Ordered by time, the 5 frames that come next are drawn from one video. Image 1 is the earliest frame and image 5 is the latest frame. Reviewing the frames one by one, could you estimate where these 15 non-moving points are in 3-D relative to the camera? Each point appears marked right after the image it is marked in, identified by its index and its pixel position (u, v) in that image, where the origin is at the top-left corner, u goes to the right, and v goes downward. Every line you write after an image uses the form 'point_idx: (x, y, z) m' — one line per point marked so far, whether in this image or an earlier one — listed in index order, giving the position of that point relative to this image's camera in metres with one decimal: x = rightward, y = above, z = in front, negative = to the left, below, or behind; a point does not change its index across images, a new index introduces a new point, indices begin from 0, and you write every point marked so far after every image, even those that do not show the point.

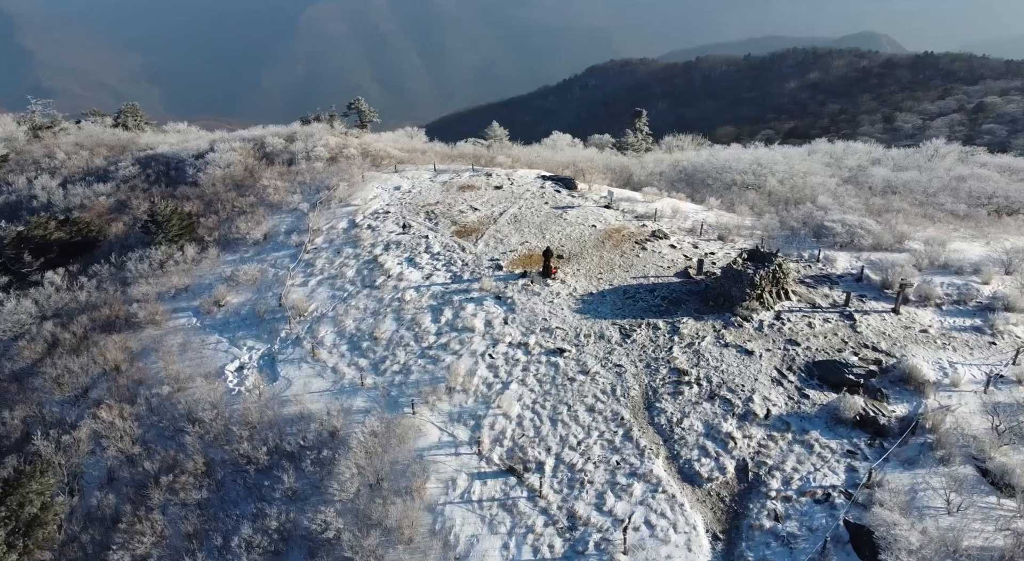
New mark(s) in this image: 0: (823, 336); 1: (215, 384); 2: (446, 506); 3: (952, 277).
0: (+8.5, -1.5, +16.4) m
1: (-7.8, -2.7, +16.0) m
2: (-1.3, -4.6, +12.3) m
3: (+14.6, +0.1, +20.0) m
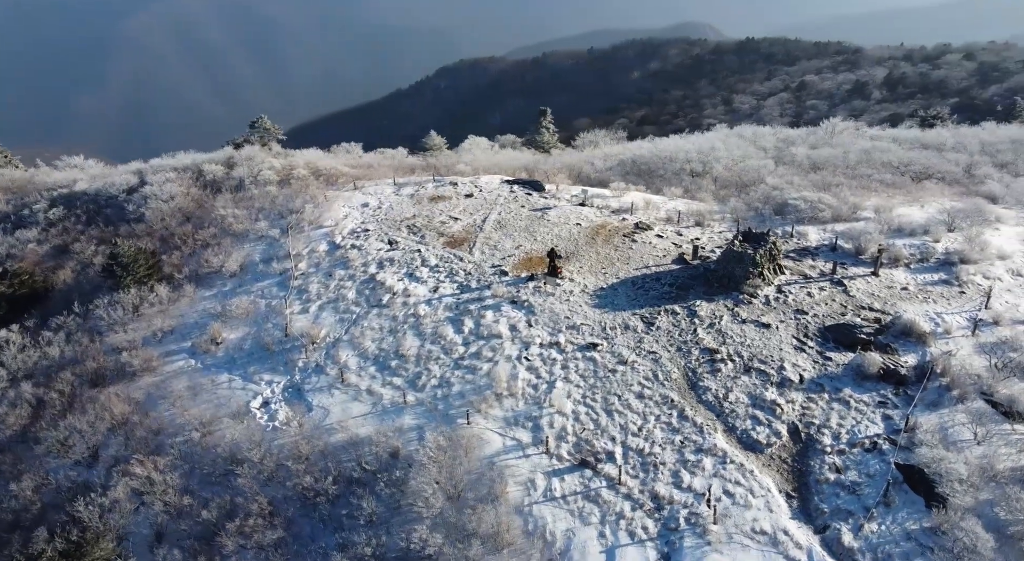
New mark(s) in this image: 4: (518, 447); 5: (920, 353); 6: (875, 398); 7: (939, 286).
0: (+9.2, -0.7, +17.8) m
1: (-6.6, -3.6, +15.2) m
2: (+0.4, -4.6, +12.4) m
3: (+14.6, +1.5, +22.2) m
4: (+0.1, -3.8, +13.7) m
5: (+10.6, -1.9, +15.7) m
6: (+8.6, -2.8, +14.3) m
7: (+13.4, -0.2, +19.0) m
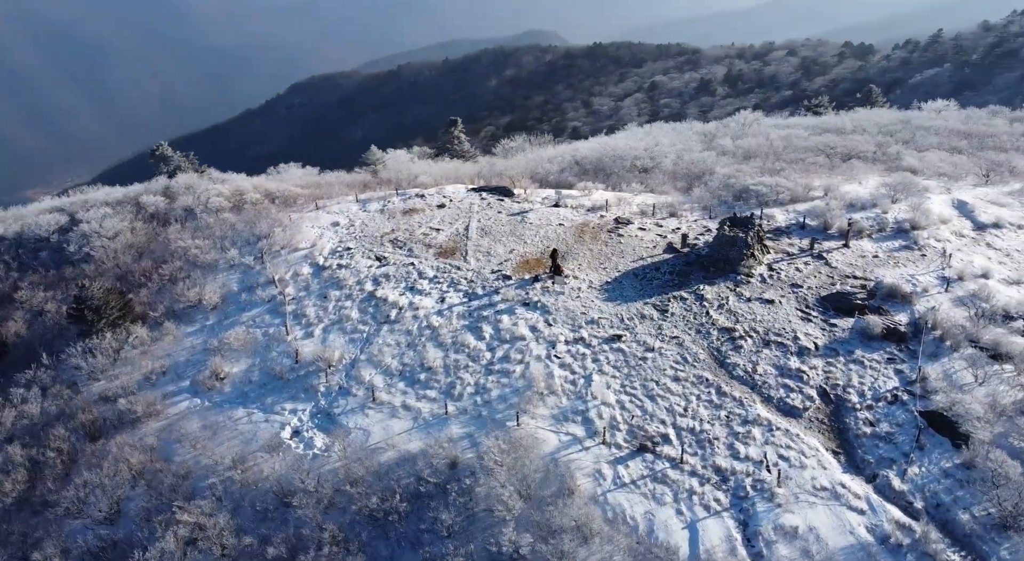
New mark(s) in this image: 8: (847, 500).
0: (+9.6, +0.1, +19.2) m
1: (-5.4, -4.2, +14.6) m
2: (+2.0, -4.5, +12.7) m
3: (+14.1, +2.7, +24.4) m
4: (+1.5, -3.7, +14.0) m
5: (+11.3, -0.9, +17.3) m
6: (+9.6, -1.9, +15.7) m
7: (+13.5, +1.0, +21.0) m
8: (+6.9, -4.5, +12.3) m
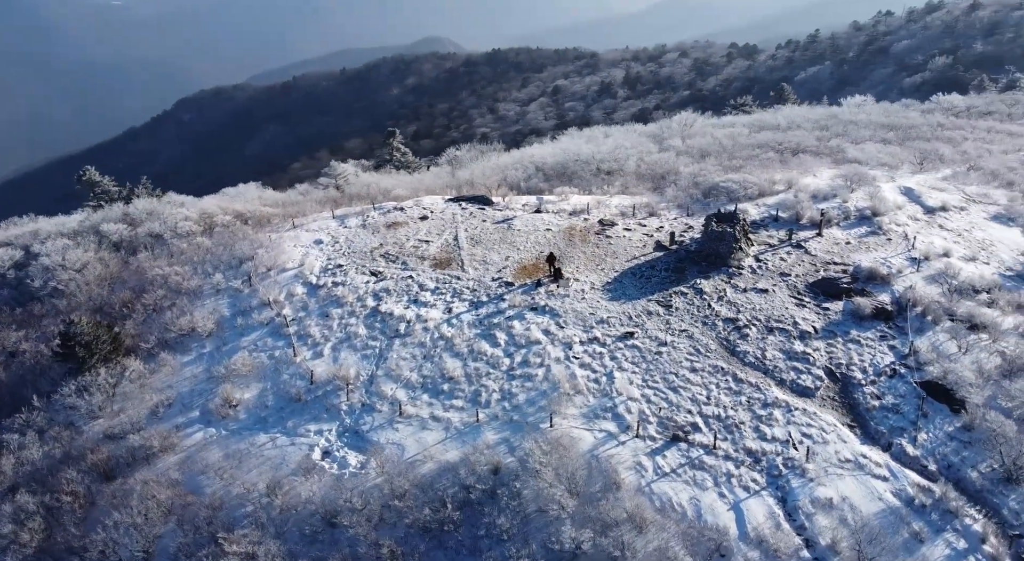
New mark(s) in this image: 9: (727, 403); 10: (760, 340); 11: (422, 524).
0: (+9.7, +0.5, +20.5) m
1: (-4.5, -4.7, +14.5) m
2: (+3.1, -4.5, +13.3) m
3: (+13.6, +3.3, +26.1) m
4: (+2.4, -3.7, +14.5) m
5: (+11.7, -0.4, +18.7) m
6: (+10.2, -1.5, +17.0) m
7: (+13.4, +1.6, +22.6) m
8: (+7.9, -4.2, +13.3) m
9: (+5.4, -3.0, +15.1) m
10: (+6.9, -1.7, +17.0) m
11: (-2.0, -5.2, +12.9) m
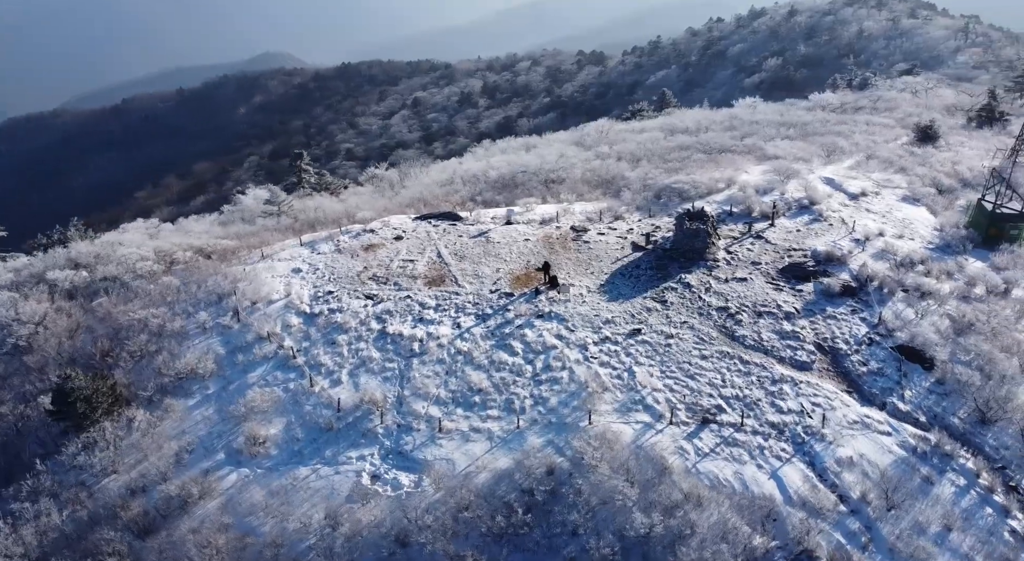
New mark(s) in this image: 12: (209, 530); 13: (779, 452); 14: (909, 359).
0: (+9.6, +1.0, +22.7) m
1: (-3.2, -5.3, +14.8) m
2: (+4.4, -4.5, +14.6) m
3: (+12.4, +4.0, +28.8) m
4: (+3.5, -3.8, +15.7) m
5: (+11.8, +0.3, +21.2) m
6: (+10.7, -0.9, +19.3) m
7: (+12.9, +2.4, +25.3) m
8: (+9.2, -3.7, +15.4) m
9: (+6.3, -2.8, +16.8) m
10: (+7.5, -1.4, +18.9) m
11: (-0.4, -5.6, +13.6) m
12: (-7.3, -6.0, +14.5) m
13: (+6.5, -4.2, +14.9) m
14: (+11.3, -2.2, +17.4) m
